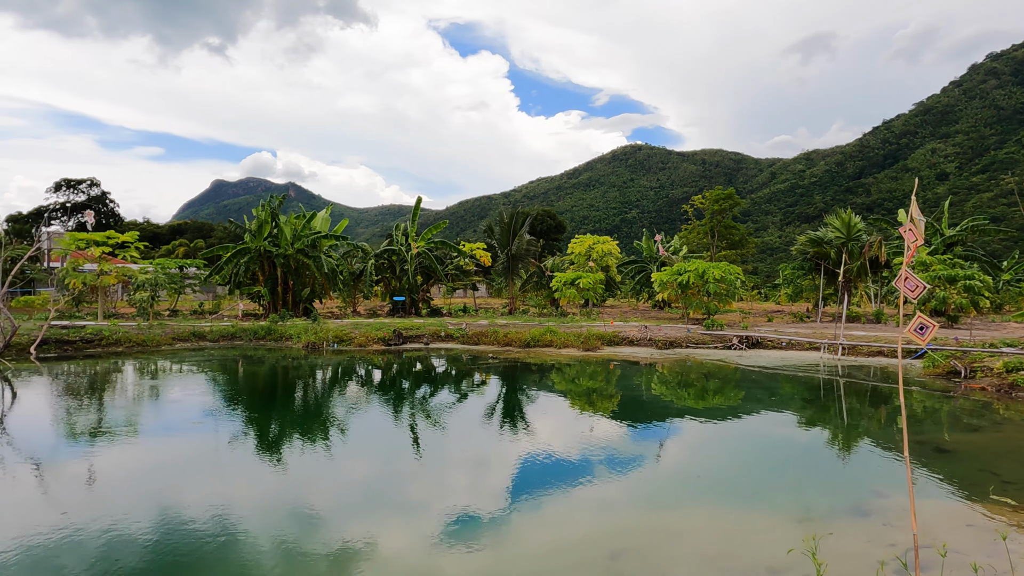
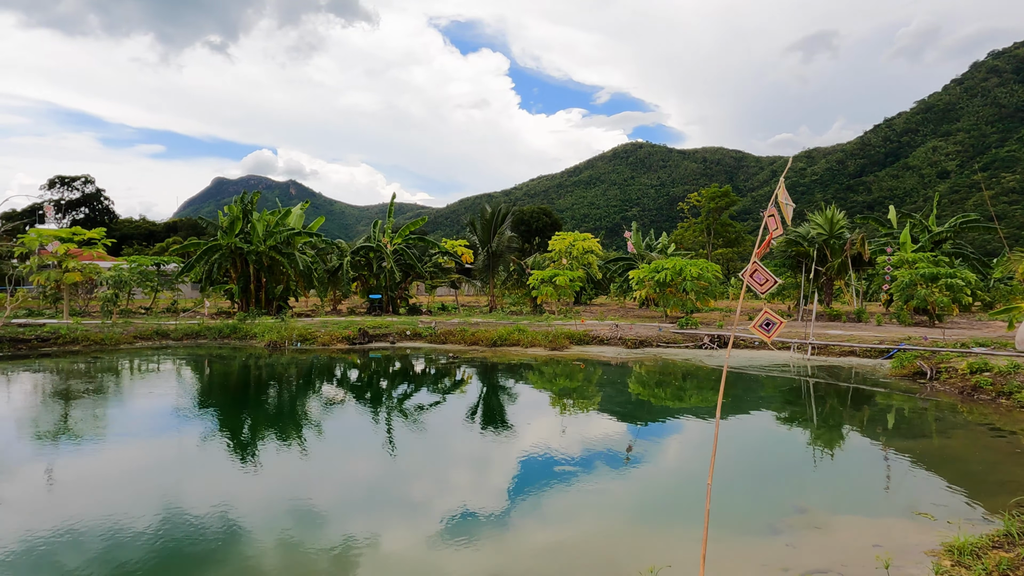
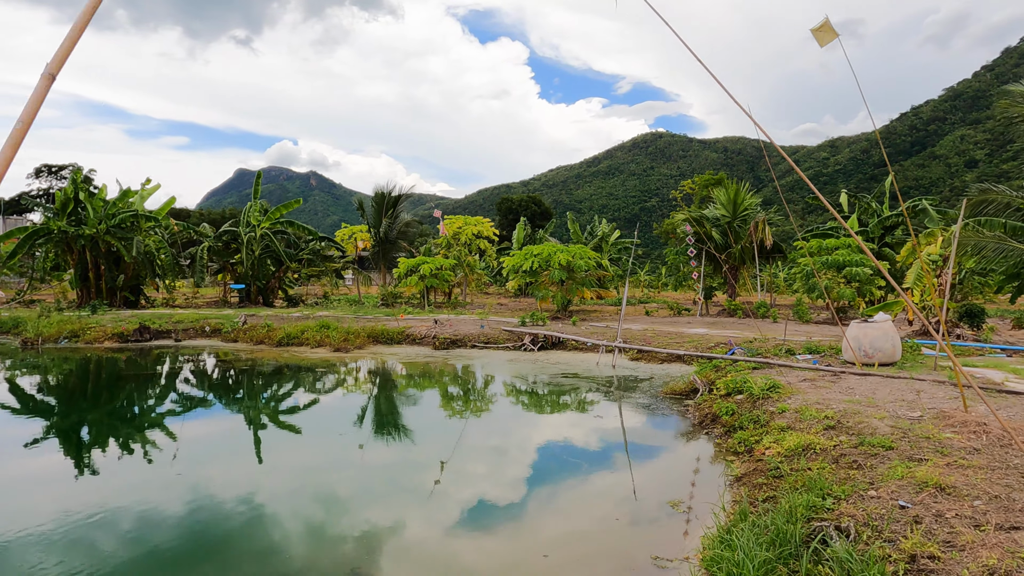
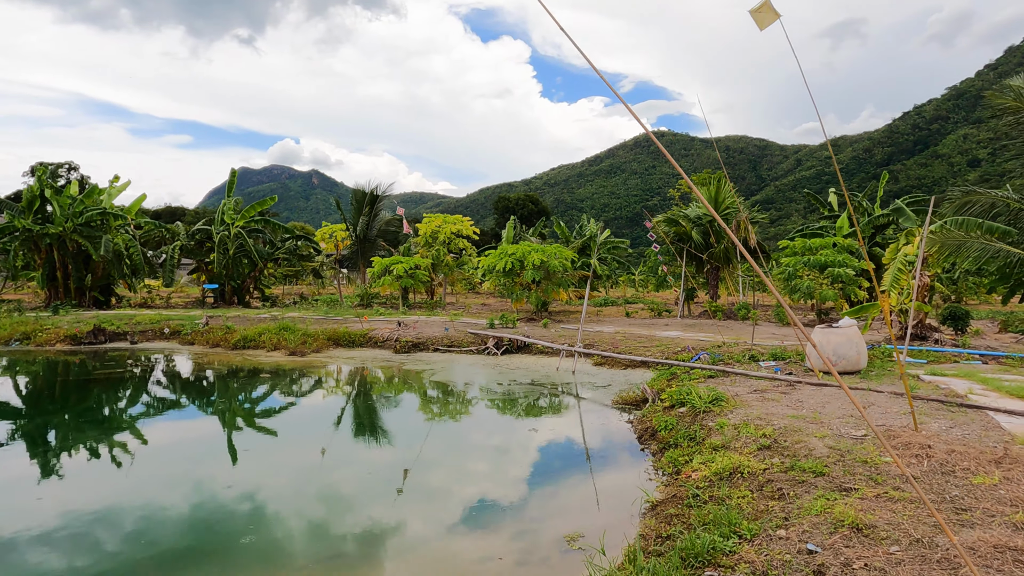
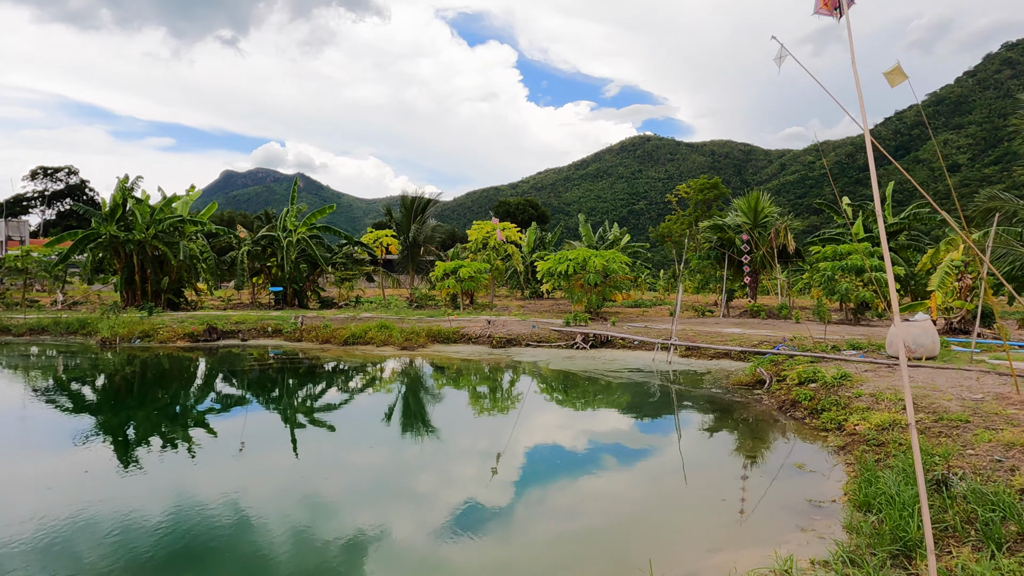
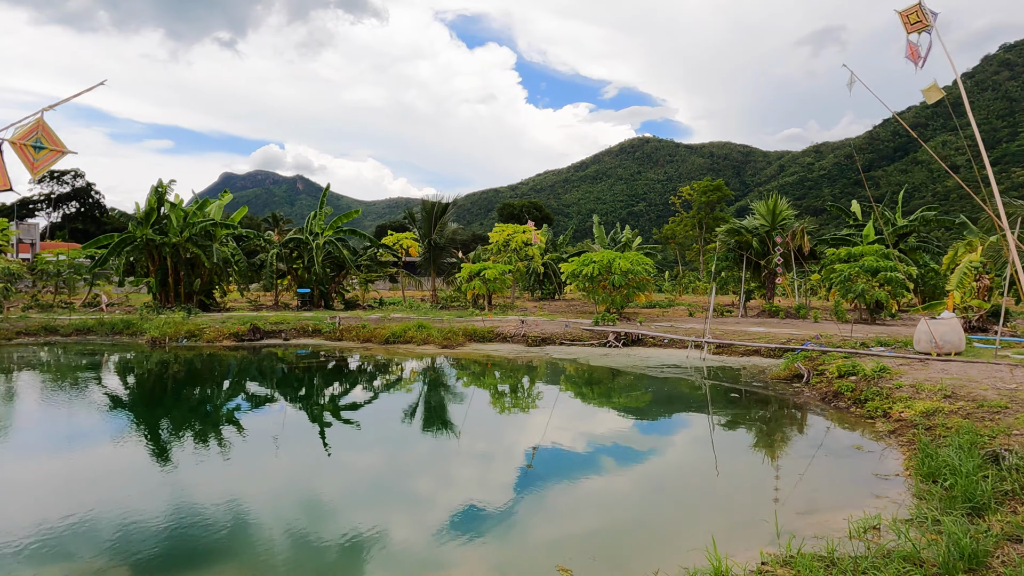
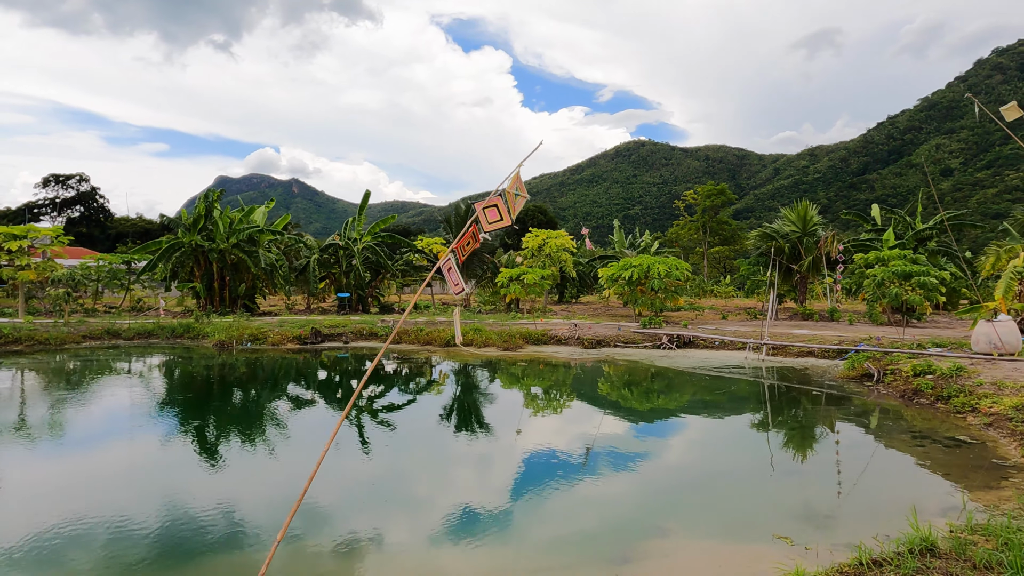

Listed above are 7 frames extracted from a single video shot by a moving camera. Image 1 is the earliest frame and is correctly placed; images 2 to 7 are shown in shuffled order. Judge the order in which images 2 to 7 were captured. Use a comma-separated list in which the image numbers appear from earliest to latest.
2, 7, 6, 5, 3, 4
